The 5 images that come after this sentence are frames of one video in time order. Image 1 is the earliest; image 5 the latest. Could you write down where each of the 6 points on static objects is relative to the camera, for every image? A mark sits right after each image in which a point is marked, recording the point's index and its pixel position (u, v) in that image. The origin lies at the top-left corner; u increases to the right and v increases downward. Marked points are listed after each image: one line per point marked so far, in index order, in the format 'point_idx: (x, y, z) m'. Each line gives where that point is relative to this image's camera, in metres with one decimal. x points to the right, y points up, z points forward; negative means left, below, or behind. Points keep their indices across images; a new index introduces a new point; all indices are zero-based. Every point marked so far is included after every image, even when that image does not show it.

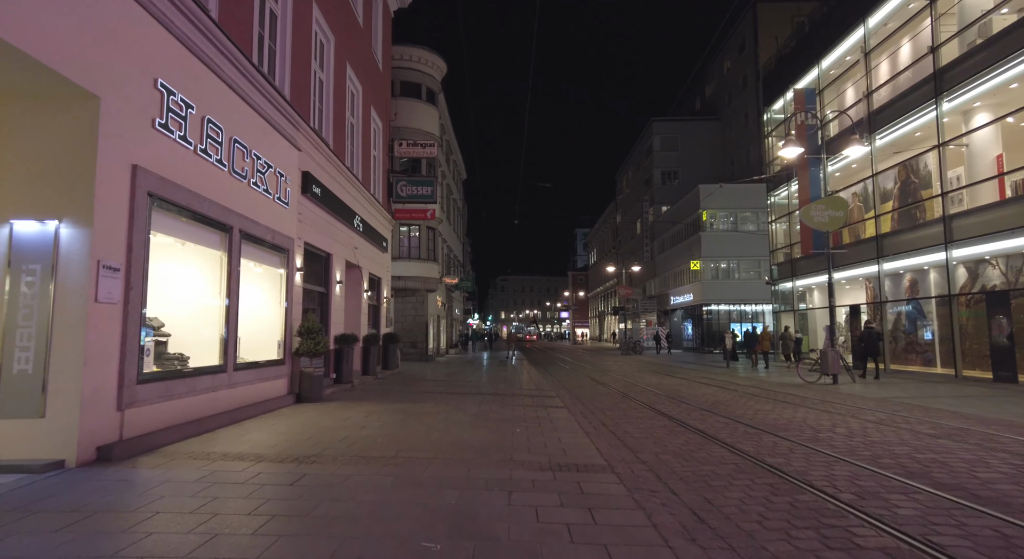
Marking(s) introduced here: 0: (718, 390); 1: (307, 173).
0: (+6.1, -3.2, +15.8) m
1: (-4.5, +2.4, +11.8) m
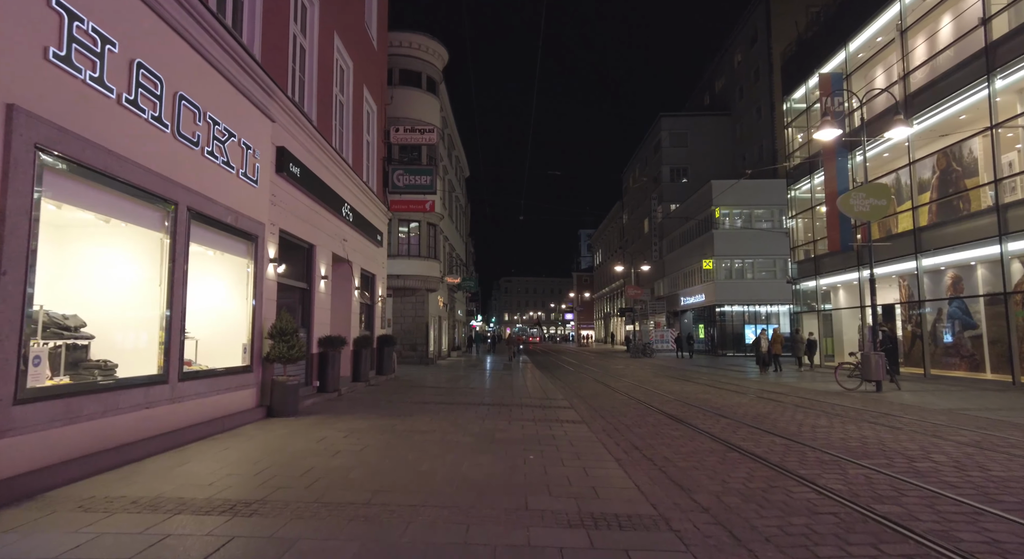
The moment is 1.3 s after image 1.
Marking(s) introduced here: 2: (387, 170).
0: (+6.3, -3.1, +14.1) m
1: (-4.4, +2.5, +10.2) m
2: (-4.6, +4.0, +19.6) m
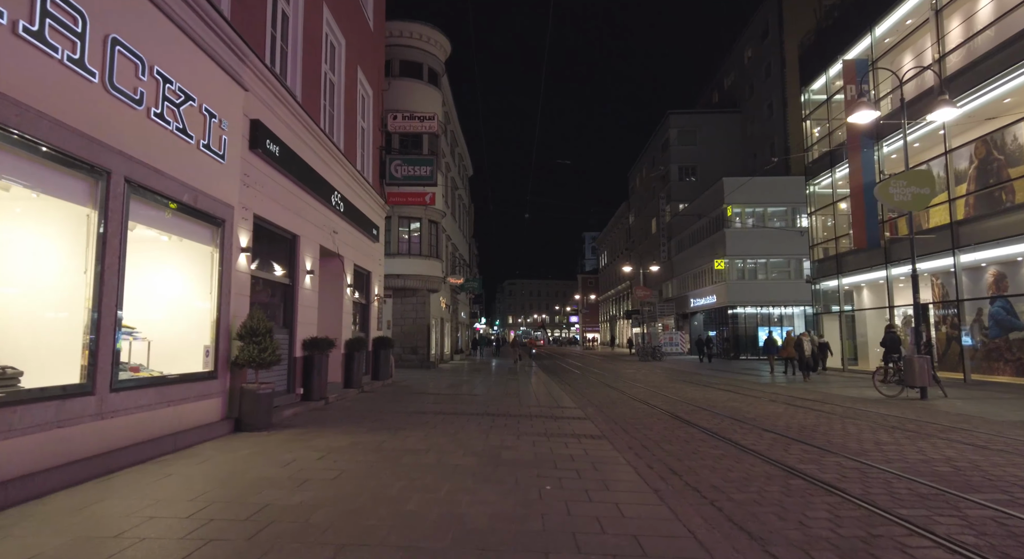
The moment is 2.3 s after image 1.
0: (+6.5, -3.0, +12.7) m
1: (-4.2, +2.6, +8.9) m
2: (-4.4, +4.1, +18.3) m
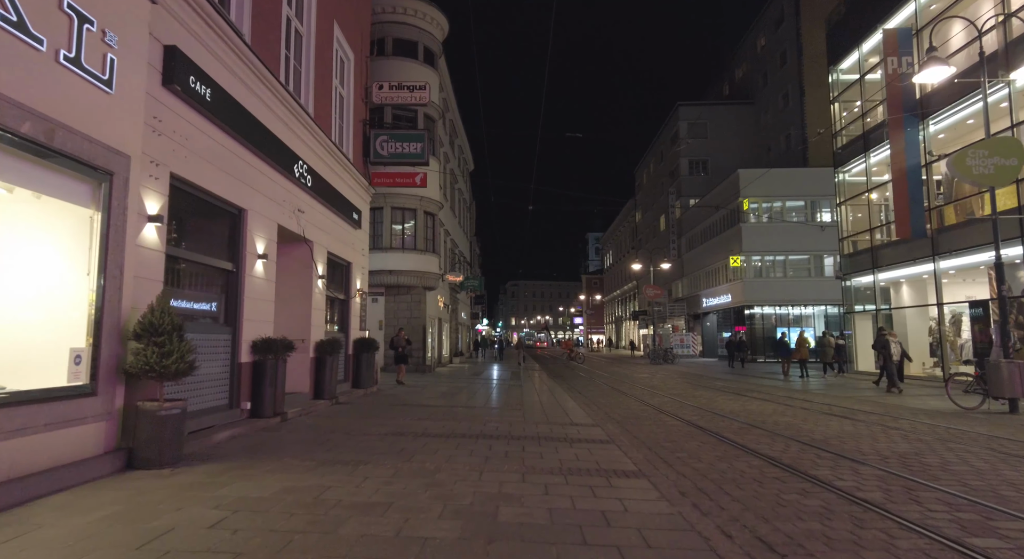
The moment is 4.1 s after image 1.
0: (+6.5, -2.8, +10.4) m
1: (-4.2, +2.9, +6.6) m
2: (-4.3, +4.3, +16.1) m
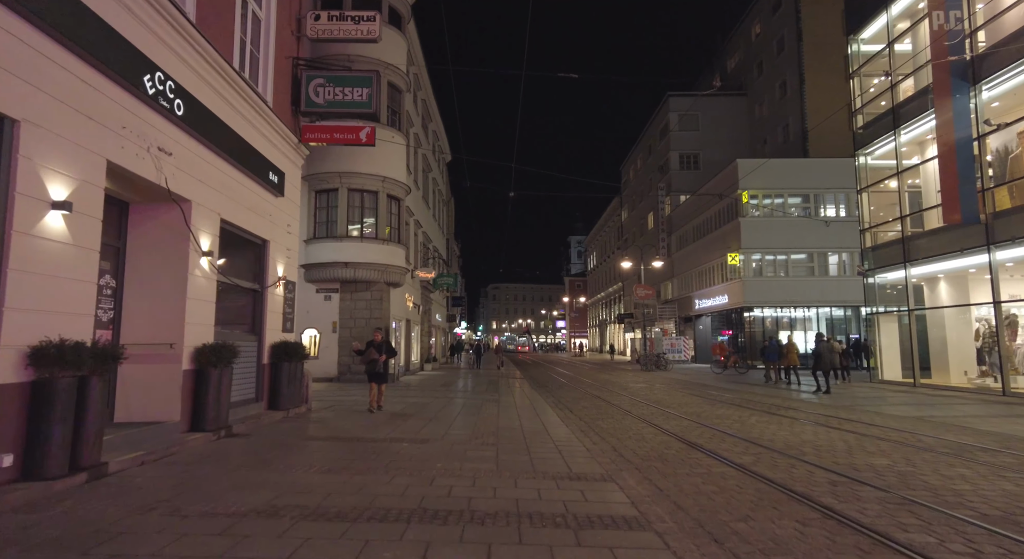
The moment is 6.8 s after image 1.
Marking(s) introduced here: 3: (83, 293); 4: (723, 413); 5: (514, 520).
0: (+6.1, -2.5, +7.0) m
1: (-4.5, +3.3, +2.9) m
2: (-4.9, +4.6, +12.4) m
3: (-4.8, -0.1, +5.9) m
4: (+5.5, -3.5, +13.8) m
5: (+0.1, -2.1, +4.7) m
